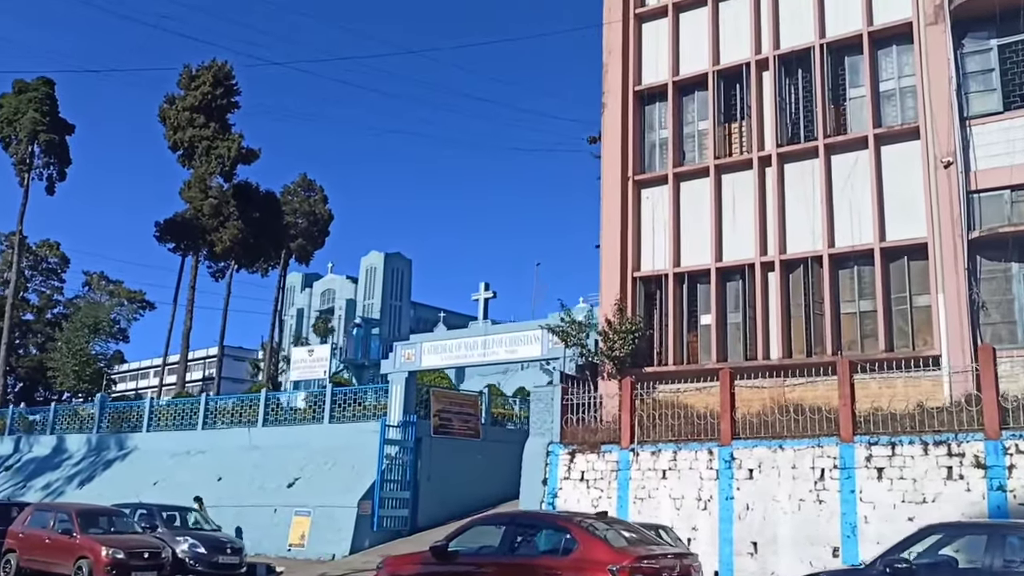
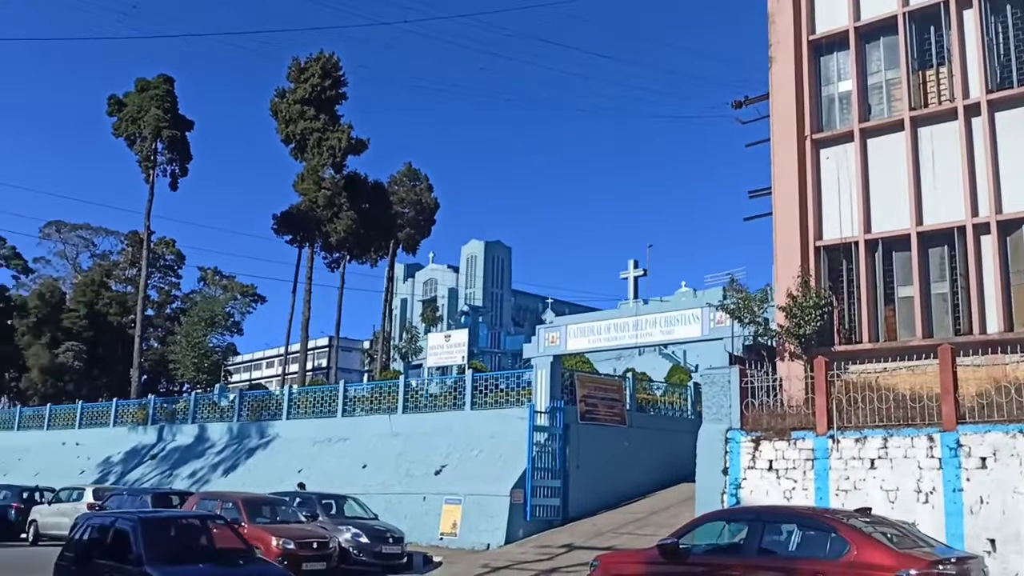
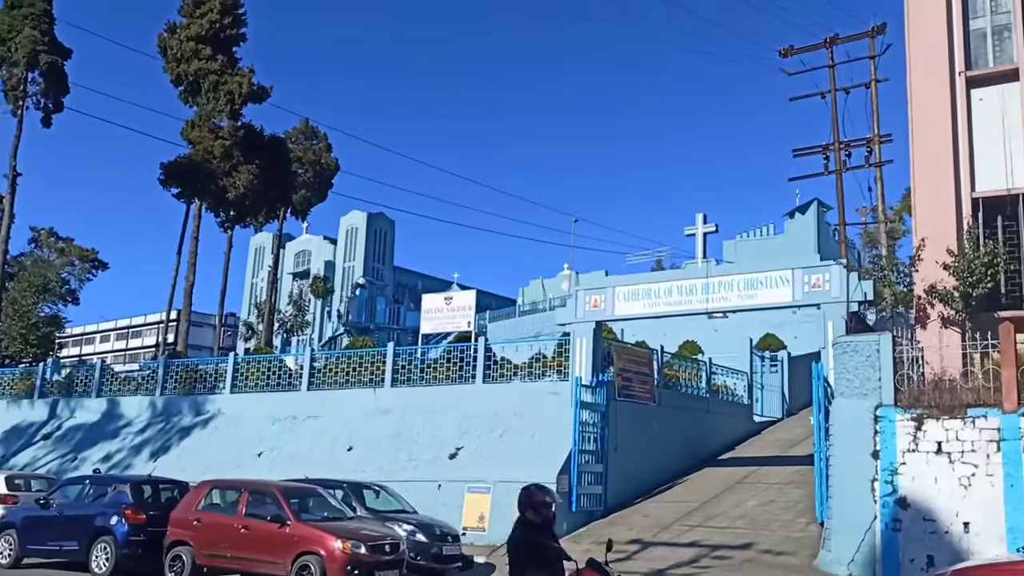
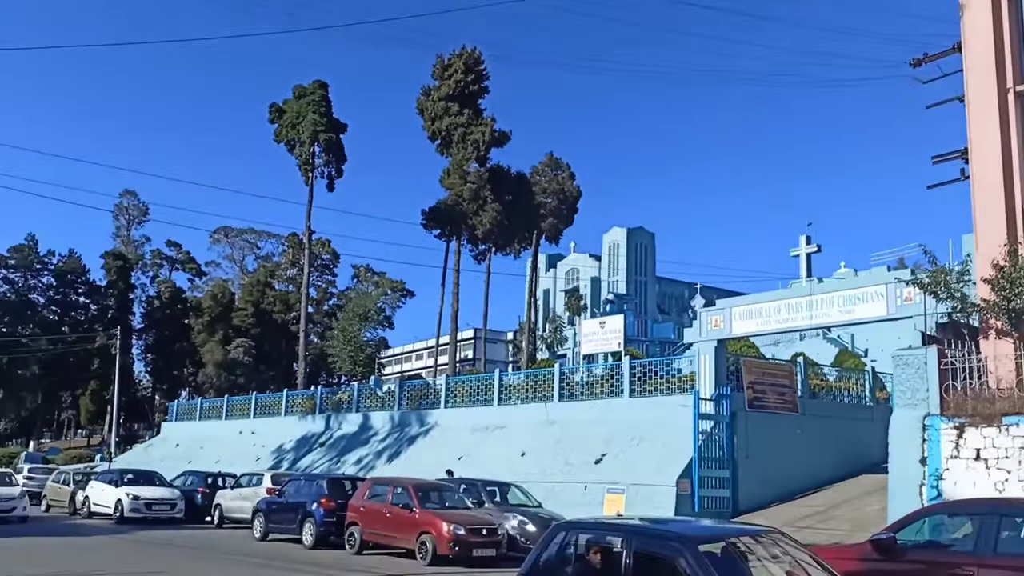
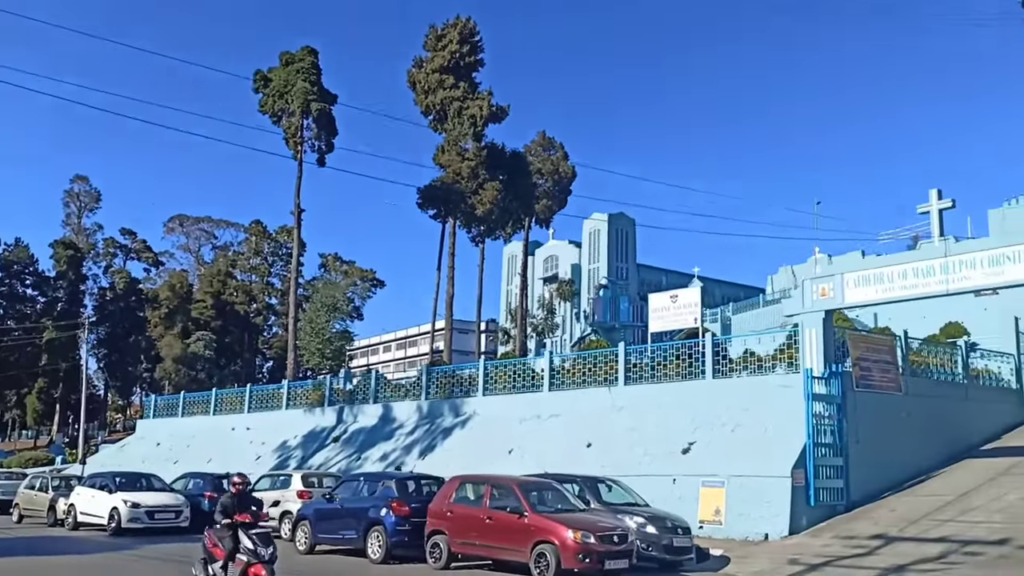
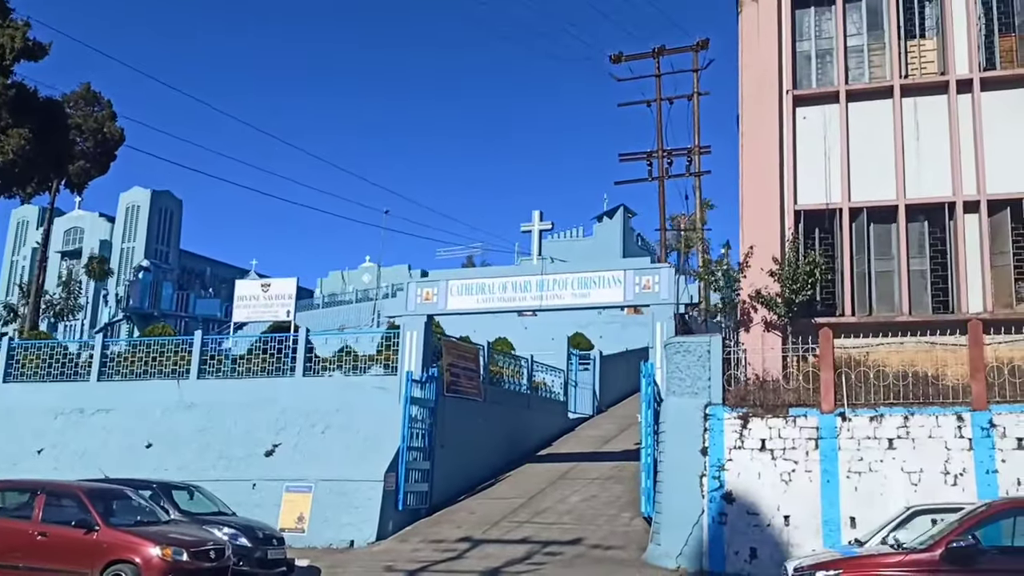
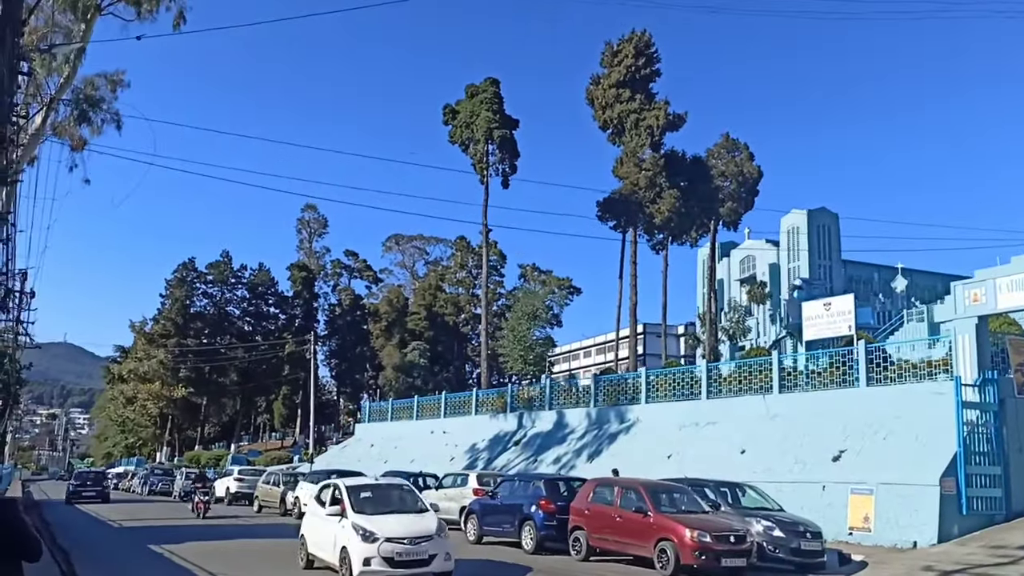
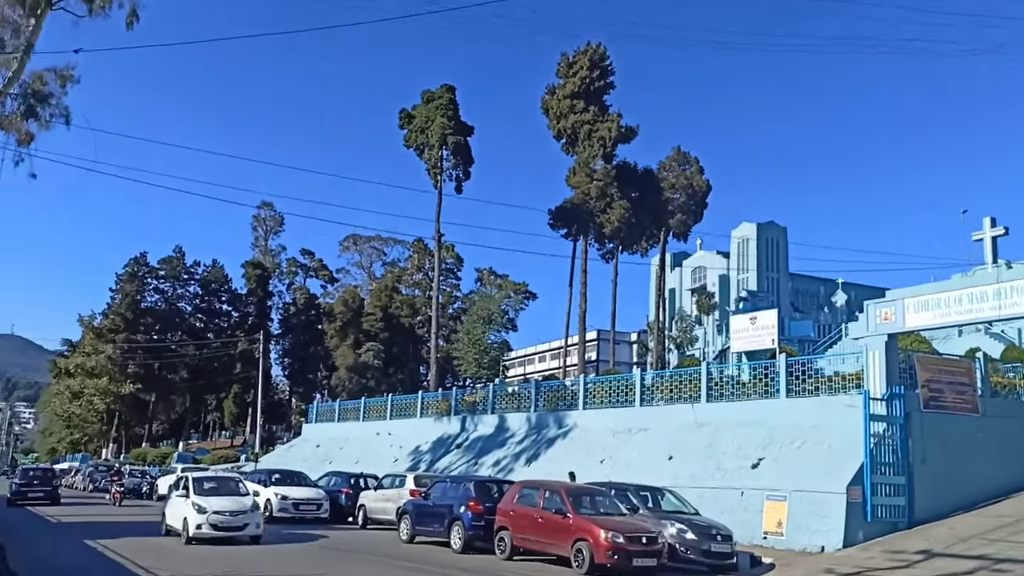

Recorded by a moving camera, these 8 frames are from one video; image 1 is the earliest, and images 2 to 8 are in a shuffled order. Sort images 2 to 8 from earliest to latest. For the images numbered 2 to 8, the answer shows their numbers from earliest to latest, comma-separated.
2, 4, 8, 7, 5, 3, 6
